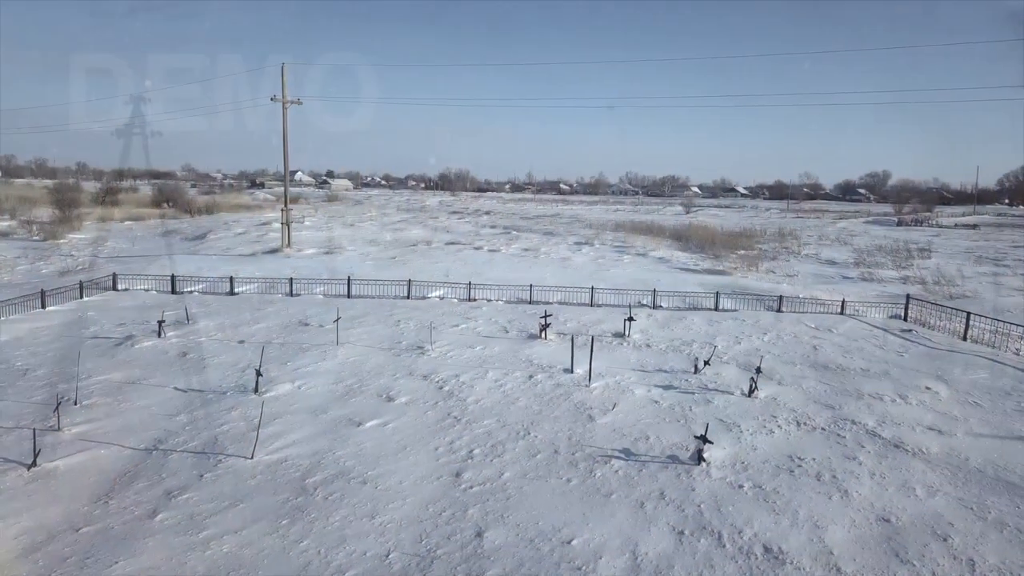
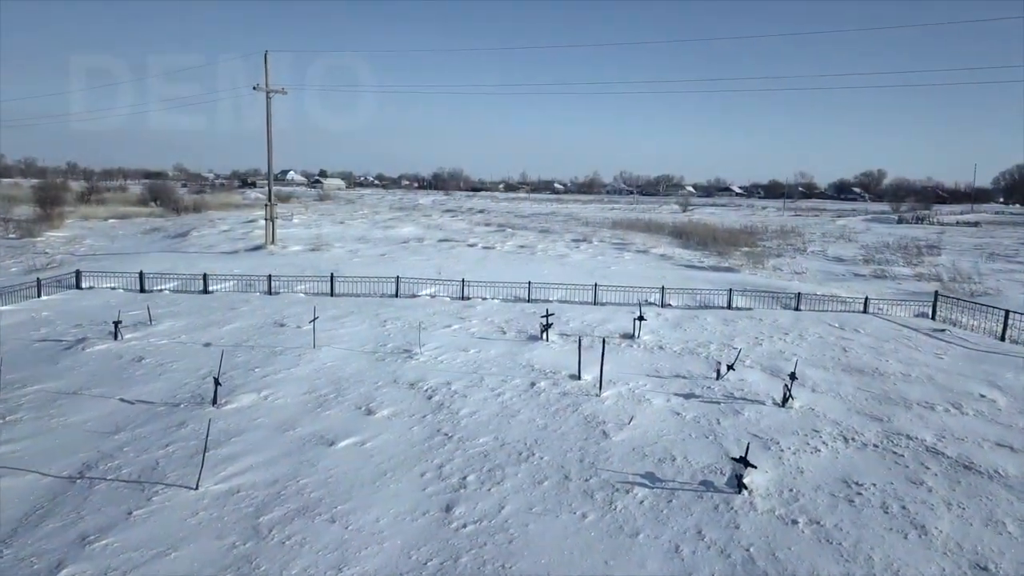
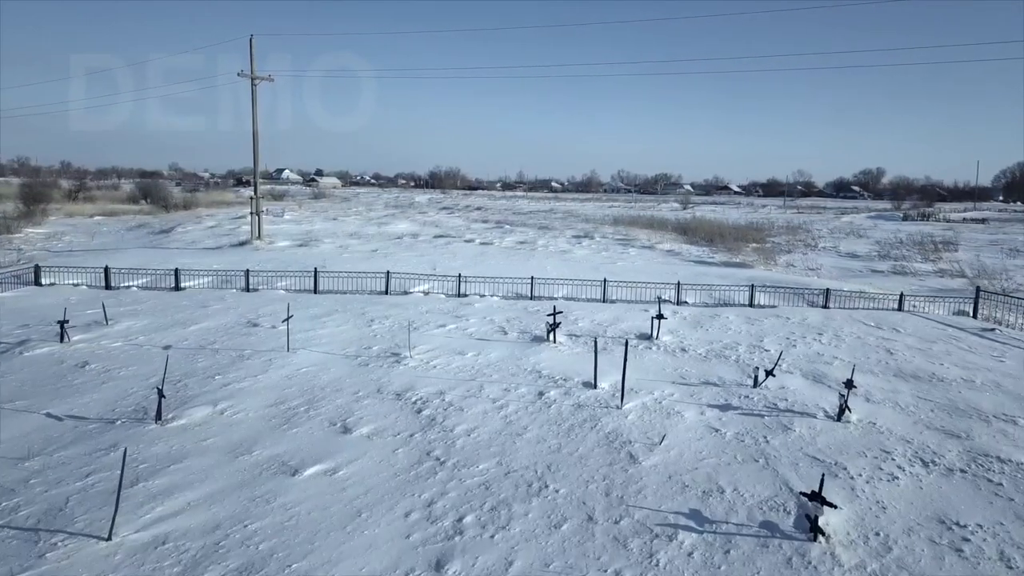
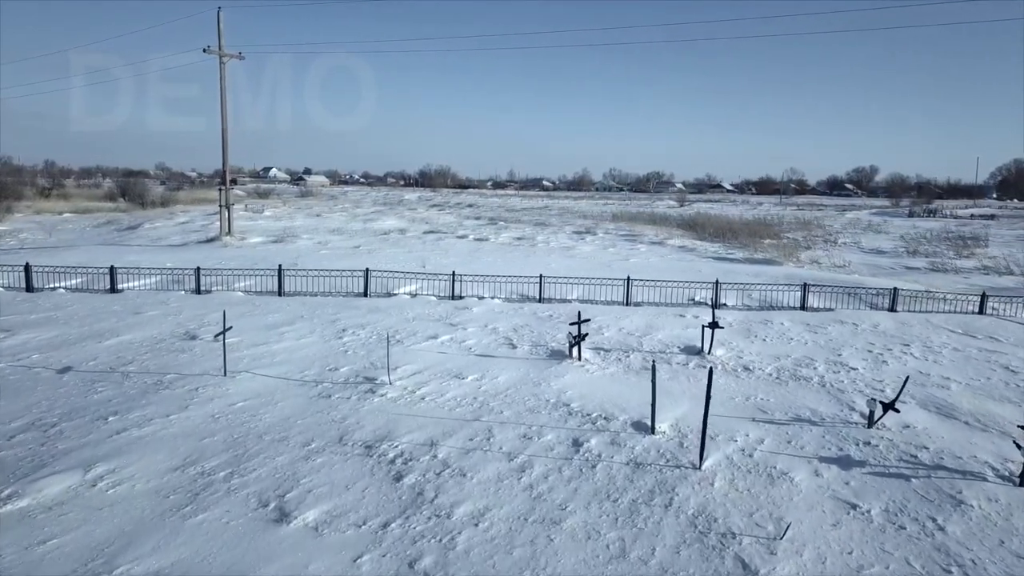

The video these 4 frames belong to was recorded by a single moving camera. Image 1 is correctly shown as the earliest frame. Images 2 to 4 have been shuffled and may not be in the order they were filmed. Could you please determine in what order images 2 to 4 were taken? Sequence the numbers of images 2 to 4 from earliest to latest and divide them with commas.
2, 3, 4
